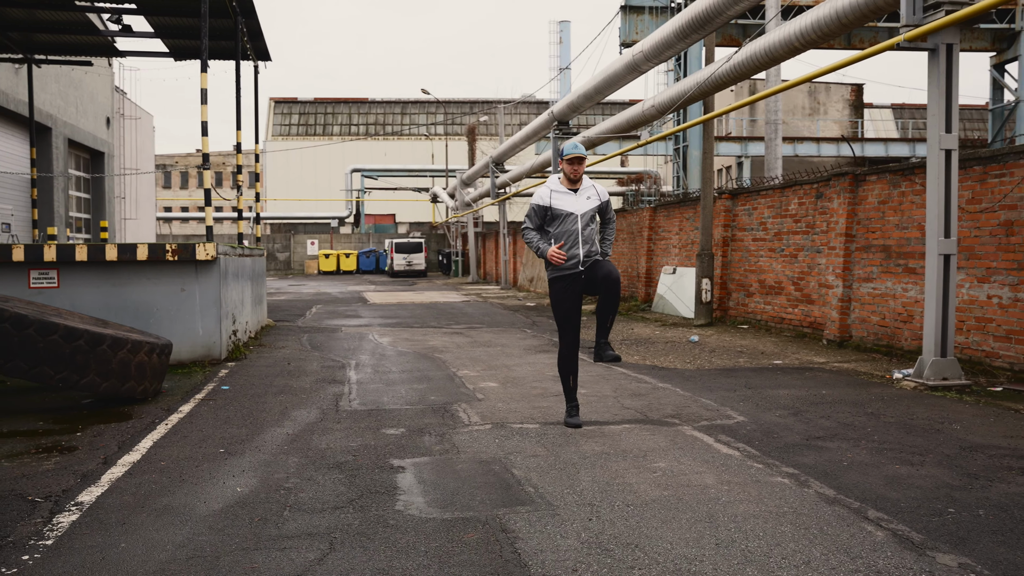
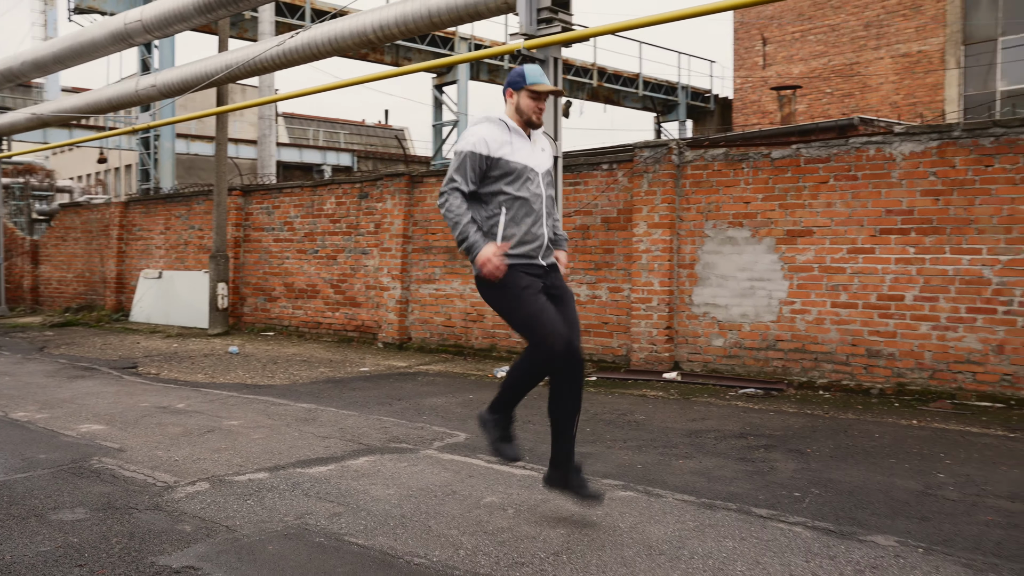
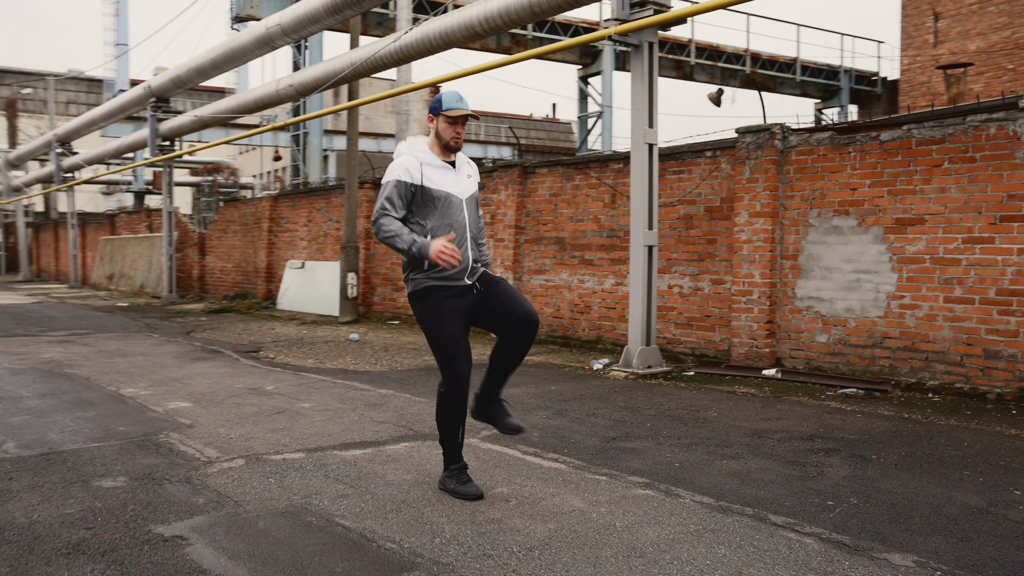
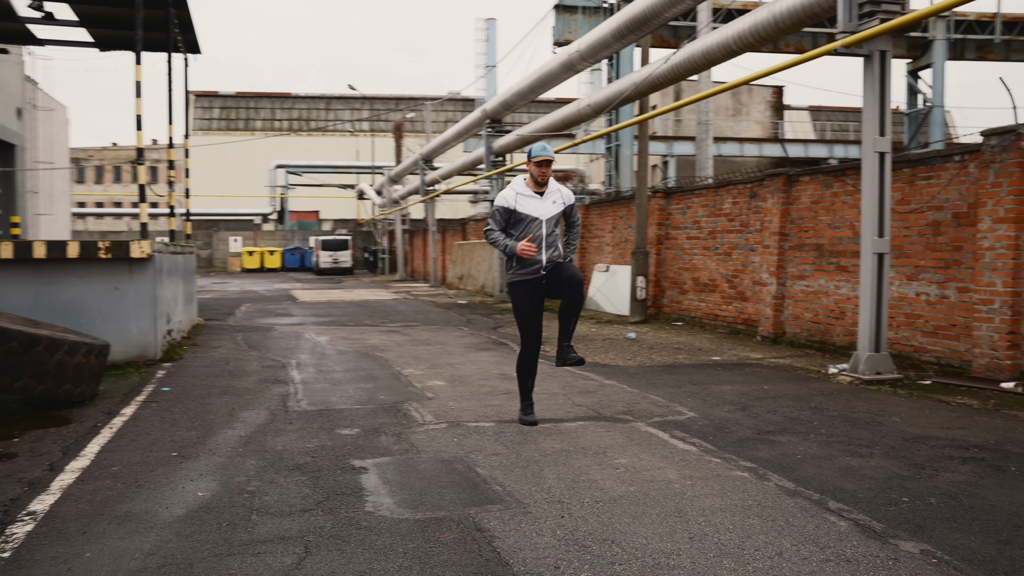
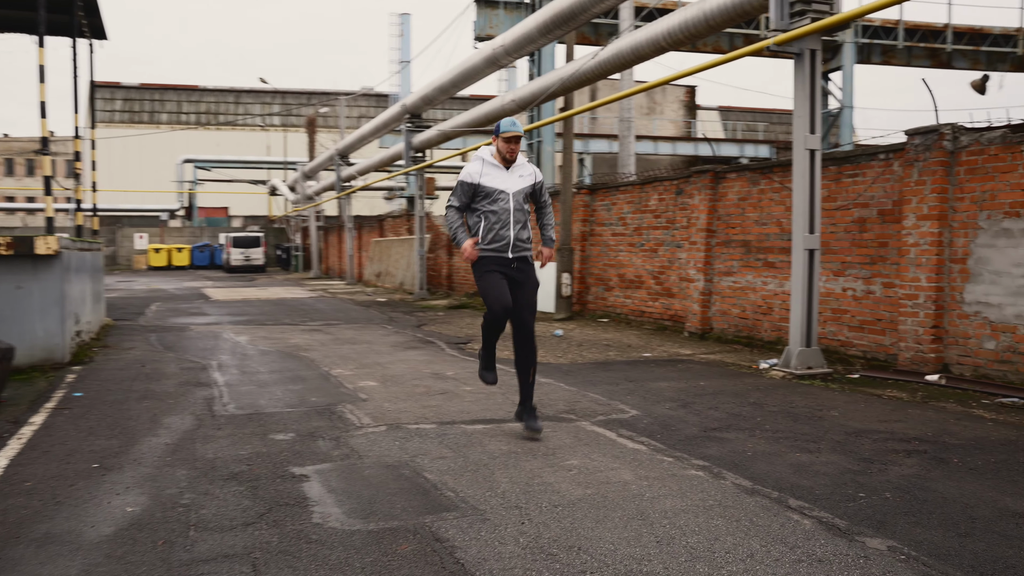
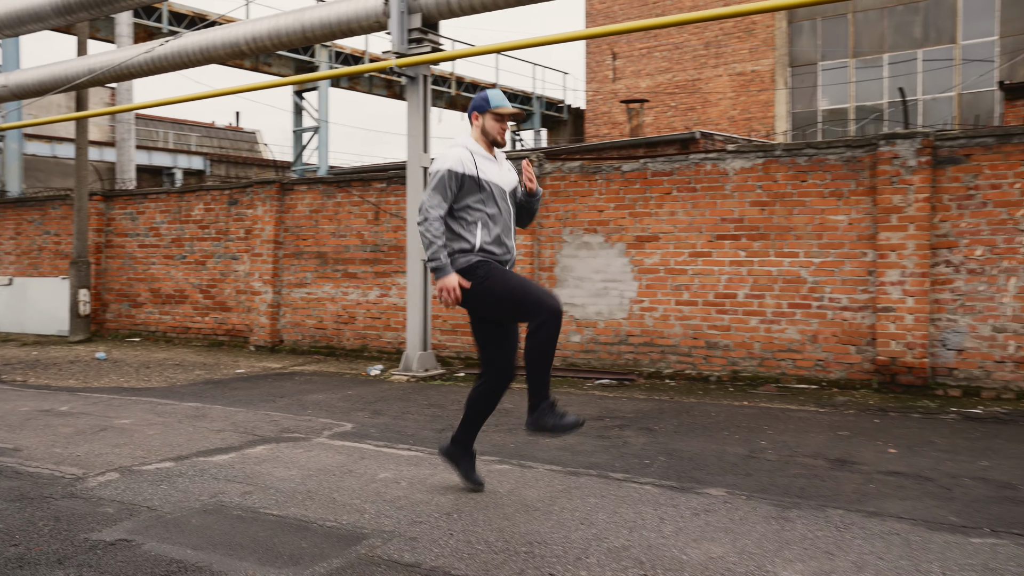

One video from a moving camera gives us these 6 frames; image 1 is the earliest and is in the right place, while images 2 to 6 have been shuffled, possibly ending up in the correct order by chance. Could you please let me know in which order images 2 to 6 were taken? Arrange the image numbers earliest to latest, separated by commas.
4, 5, 3, 2, 6
